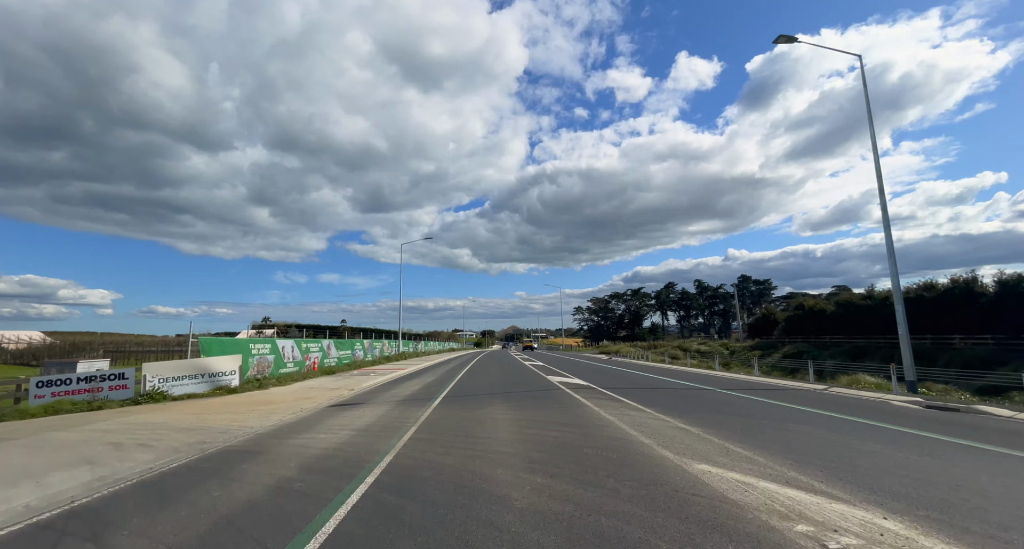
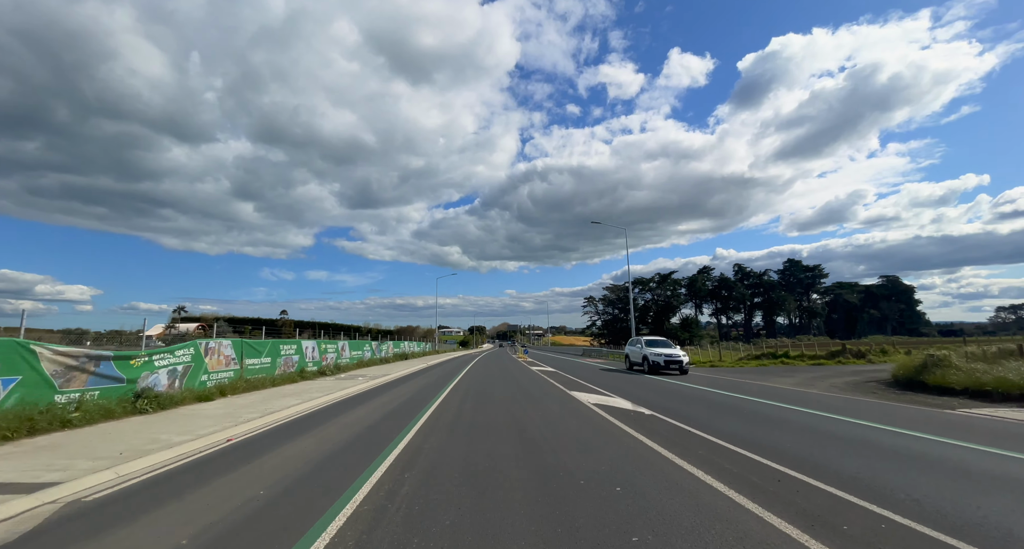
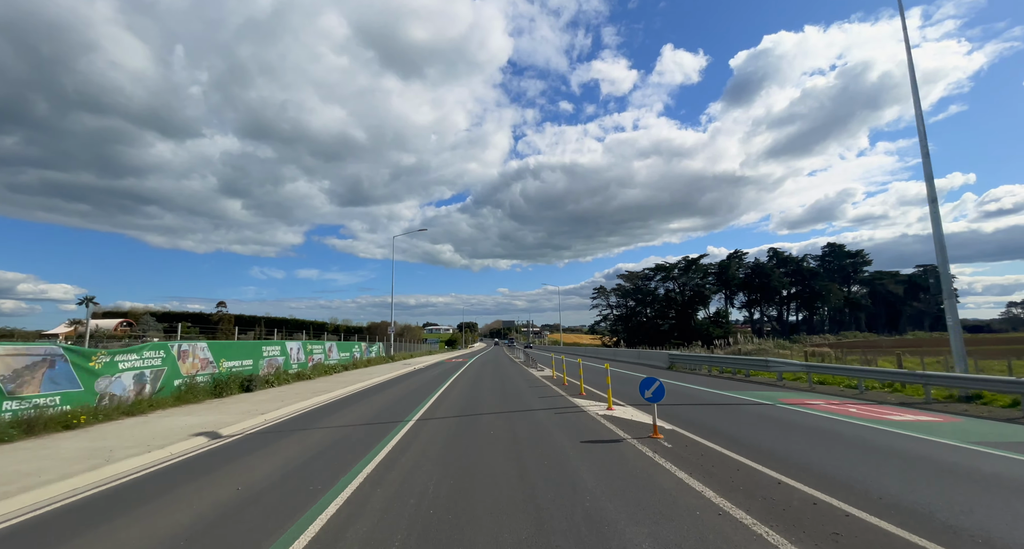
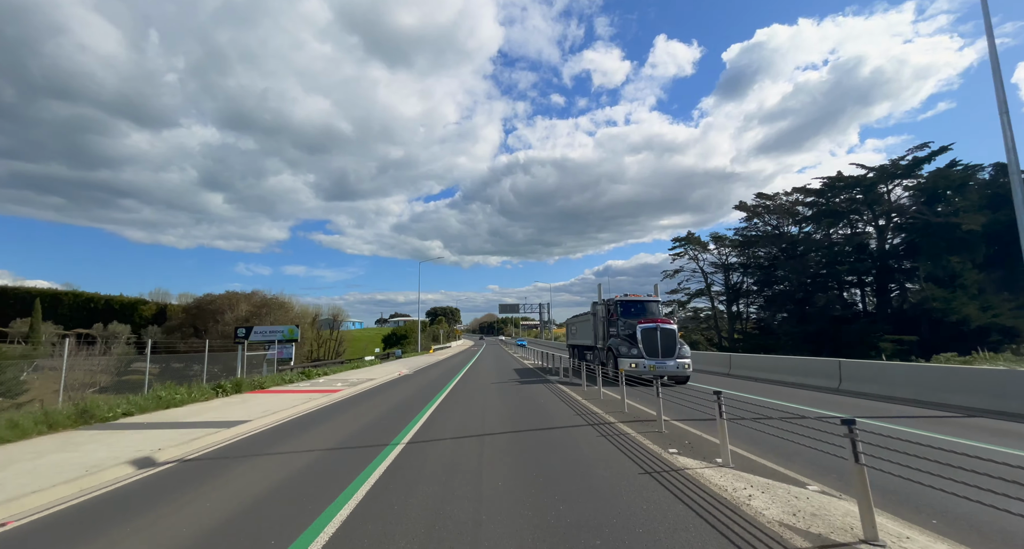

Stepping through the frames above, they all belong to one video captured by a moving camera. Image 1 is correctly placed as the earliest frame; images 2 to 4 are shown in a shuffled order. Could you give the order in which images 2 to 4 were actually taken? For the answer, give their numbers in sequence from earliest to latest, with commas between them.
2, 3, 4
